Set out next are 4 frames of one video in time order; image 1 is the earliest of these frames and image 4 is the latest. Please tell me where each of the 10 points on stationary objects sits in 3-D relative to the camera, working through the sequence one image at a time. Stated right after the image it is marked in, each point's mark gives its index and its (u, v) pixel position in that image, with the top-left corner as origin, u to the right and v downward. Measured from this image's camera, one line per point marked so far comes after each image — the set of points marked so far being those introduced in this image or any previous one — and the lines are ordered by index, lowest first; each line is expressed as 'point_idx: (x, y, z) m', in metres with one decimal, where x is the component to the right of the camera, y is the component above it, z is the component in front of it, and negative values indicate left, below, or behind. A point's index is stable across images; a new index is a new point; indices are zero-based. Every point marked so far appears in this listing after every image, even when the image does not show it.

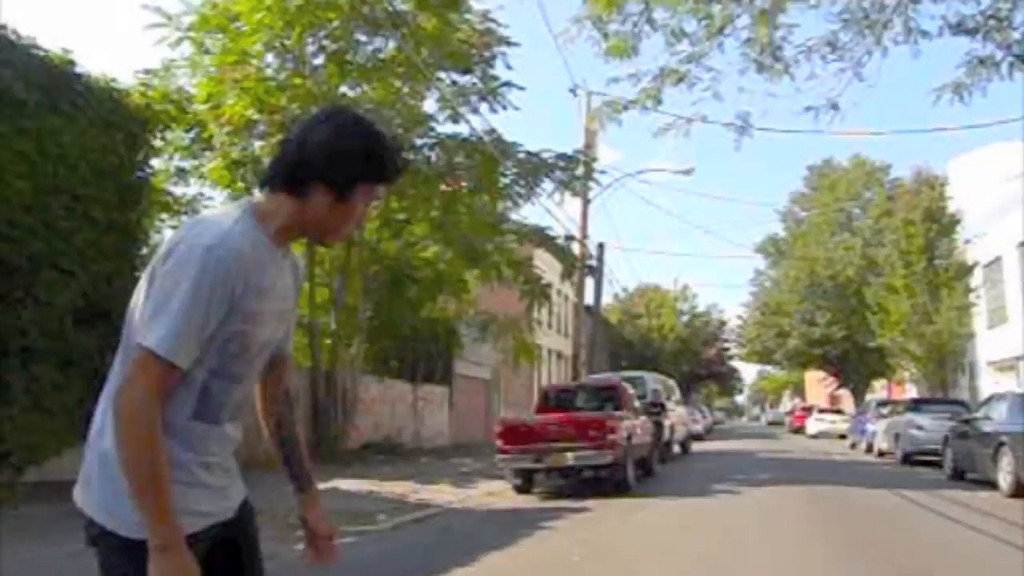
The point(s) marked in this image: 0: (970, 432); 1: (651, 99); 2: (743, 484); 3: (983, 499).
0: (+7.1, -2.2, +18.4) m
1: (+1.4, +1.8, +11.7) m
2: (+3.7, -3.1, +18.9) m
3: (+6.4, -2.9, +16.2) m
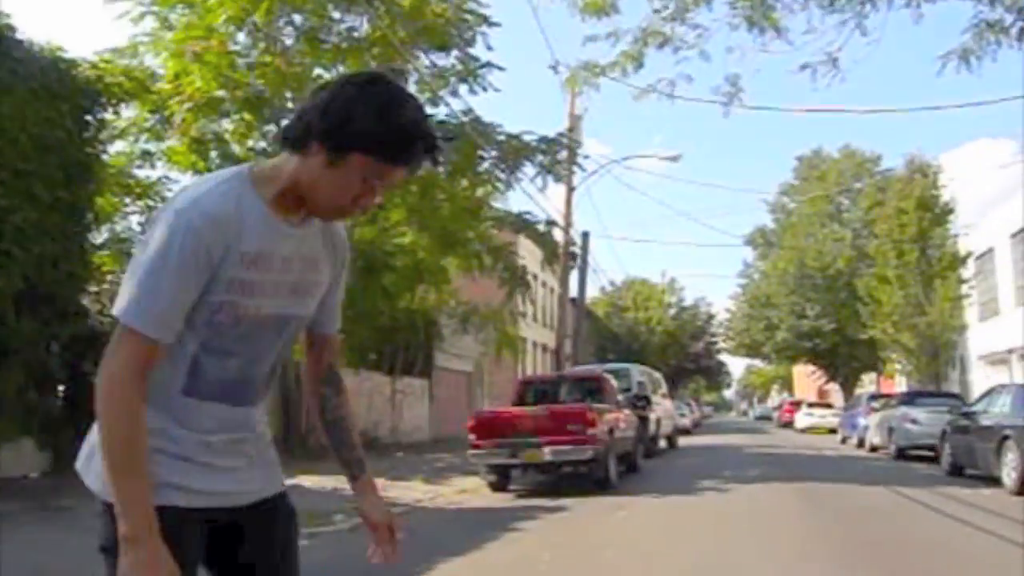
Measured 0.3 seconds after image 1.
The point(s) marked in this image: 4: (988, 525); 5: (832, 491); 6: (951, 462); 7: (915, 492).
0: (+6.7, -2.0, +17.5) m
1: (+1.1, +2.0, +10.7) m
2: (+3.3, -2.9, +18.0) m
3: (+6.1, -2.7, +15.2) m
4: (+5.4, -2.7, +13.5) m
5: (+4.3, -2.7, +16.0) m
6: (+6.9, -2.8, +18.9) m
7: (+5.3, -2.7, +15.8) m
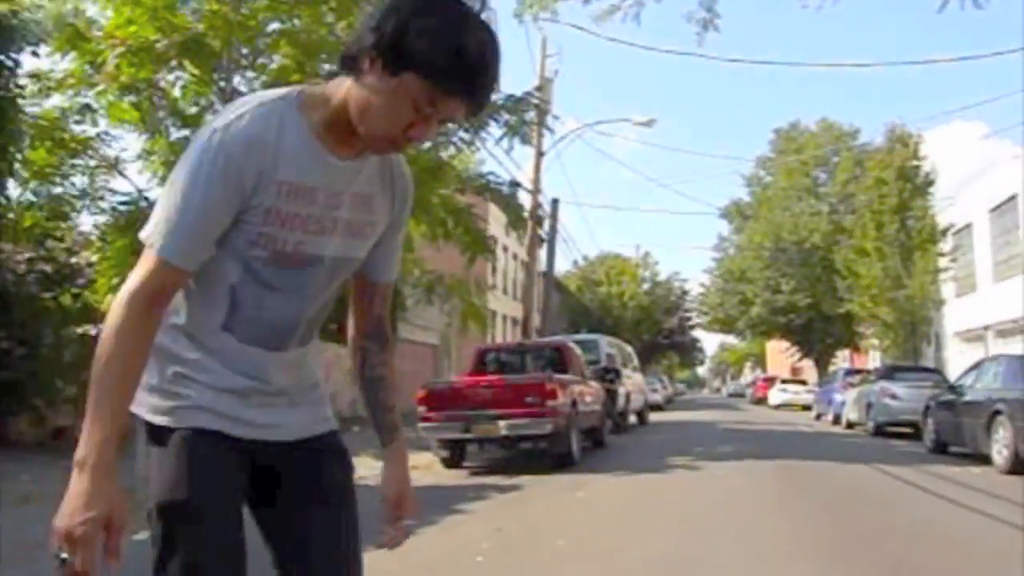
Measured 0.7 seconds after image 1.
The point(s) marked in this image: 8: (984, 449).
0: (+6.1, -1.6, +16.4) m
1: (+0.7, +2.4, +9.4) m
2: (+2.7, -2.4, +16.9) m
3: (+5.5, -2.2, +14.2) m
4: (+4.9, -2.3, +12.5) m
5: (+3.7, -2.3, +14.9) m
6: (+6.3, -2.3, +17.8) m
7: (+4.8, -2.3, +14.7) m
8: (+6.0, -2.0, +15.1) m
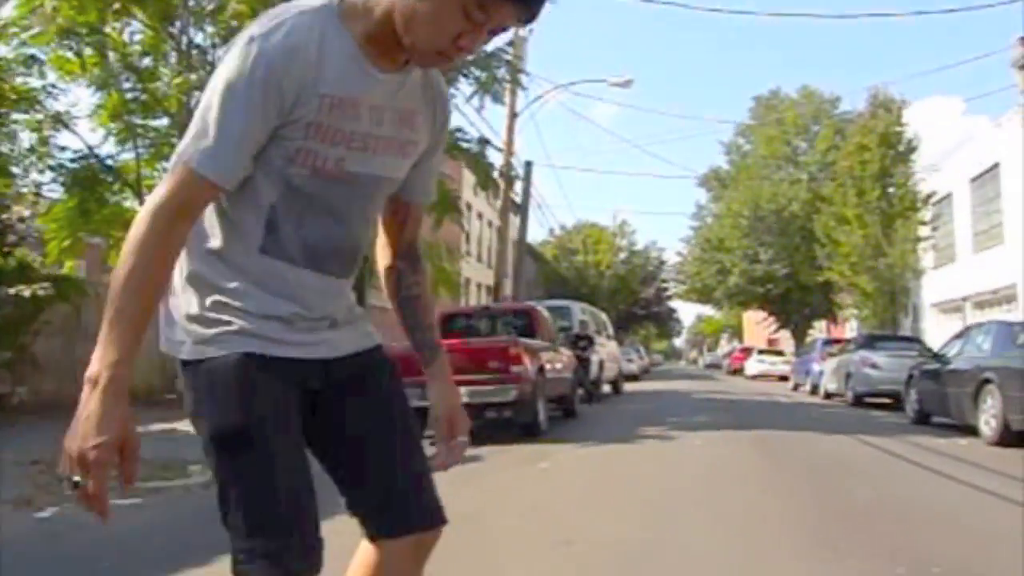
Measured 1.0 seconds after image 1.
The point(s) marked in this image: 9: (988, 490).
0: (+5.7, -1.1, +15.7) m
1: (+0.4, +2.7, +8.5) m
2: (+2.2, -1.9, +16.1) m
3: (+5.1, -1.8, +13.5) m
4: (+4.5, -1.9, +11.8) m
5: (+3.3, -1.8, +14.2) m
6: (+5.8, -1.7, +17.2) m
7: (+4.4, -1.8, +14.0) m
8: (+5.5, -1.6, +14.4) m
9: (+4.4, -1.9, +11.1) m
